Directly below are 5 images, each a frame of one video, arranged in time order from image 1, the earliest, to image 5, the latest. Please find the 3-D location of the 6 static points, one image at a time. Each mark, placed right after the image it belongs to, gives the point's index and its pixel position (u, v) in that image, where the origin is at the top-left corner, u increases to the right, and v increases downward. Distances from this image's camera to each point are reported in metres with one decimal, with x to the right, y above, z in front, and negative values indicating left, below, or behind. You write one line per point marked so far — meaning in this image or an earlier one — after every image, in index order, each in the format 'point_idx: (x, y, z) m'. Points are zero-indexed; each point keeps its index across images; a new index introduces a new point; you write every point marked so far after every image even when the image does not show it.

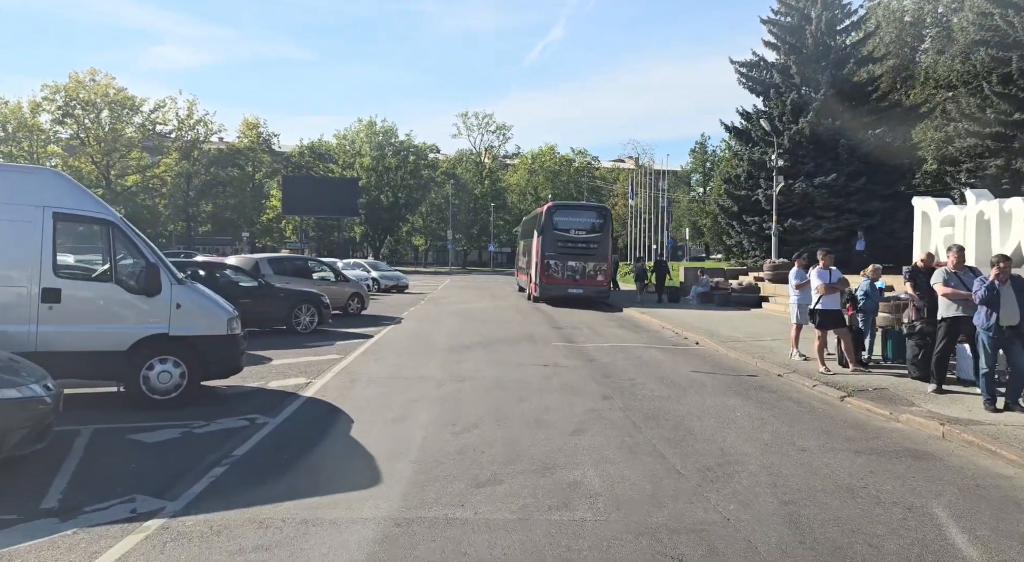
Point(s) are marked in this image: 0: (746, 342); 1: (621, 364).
0: (+4.7, -1.2, +15.2) m
1: (+1.8, -1.4, +12.5) m
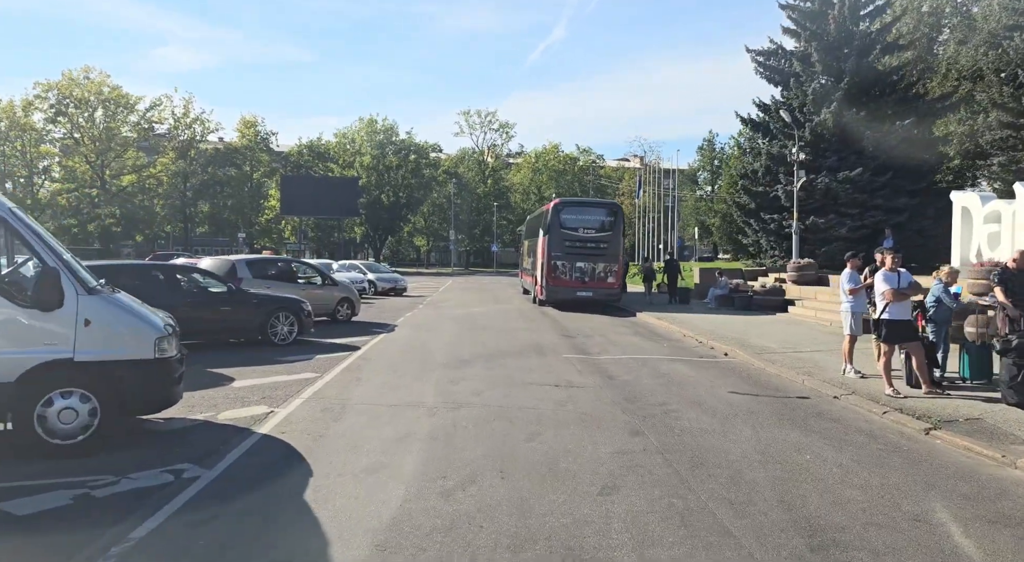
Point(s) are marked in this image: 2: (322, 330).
0: (+4.8, -1.3, +13.4) m
1: (+1.9, -1.4, +10.7) m
2: (-4.1, -1.1, +16.4) m
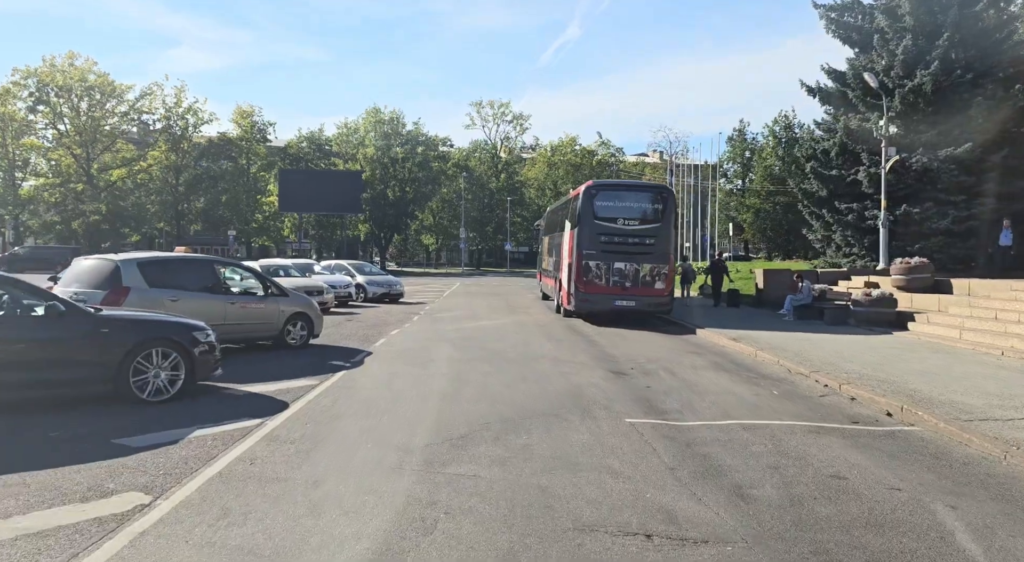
0: (+5.1, -1.4, +7.7) m
1: (+2.1, -1.6, +5.1) m
2: (-3.8, -1.3, +10.9) m
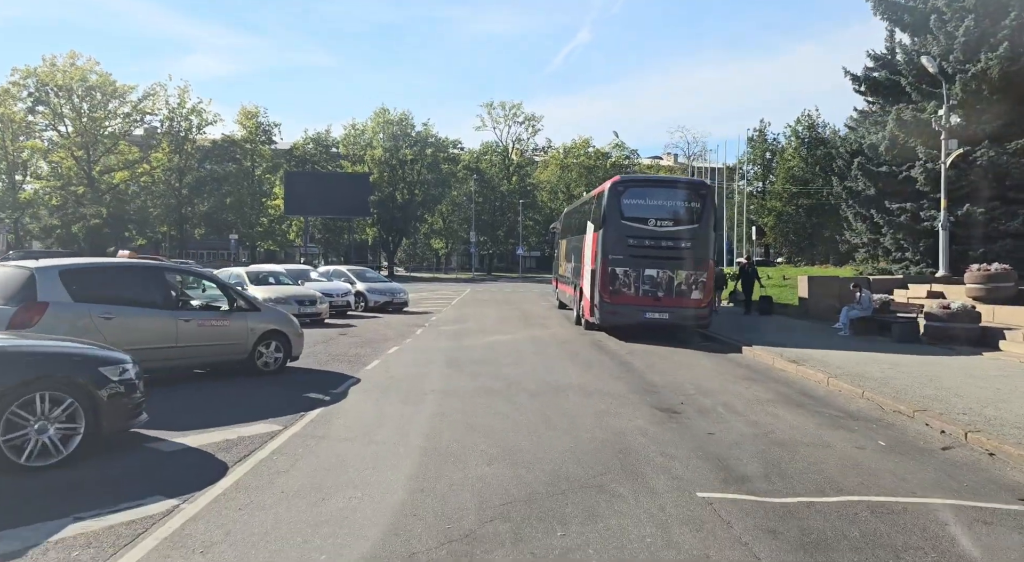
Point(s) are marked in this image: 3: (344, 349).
0: (+5.3, -1.6, +5.2) m
1: (+2.3, -1.7, +2.7) m
2: (-3.6, -1.4, +8.6) m
3: (-3.3, -1.3, +14.9) m
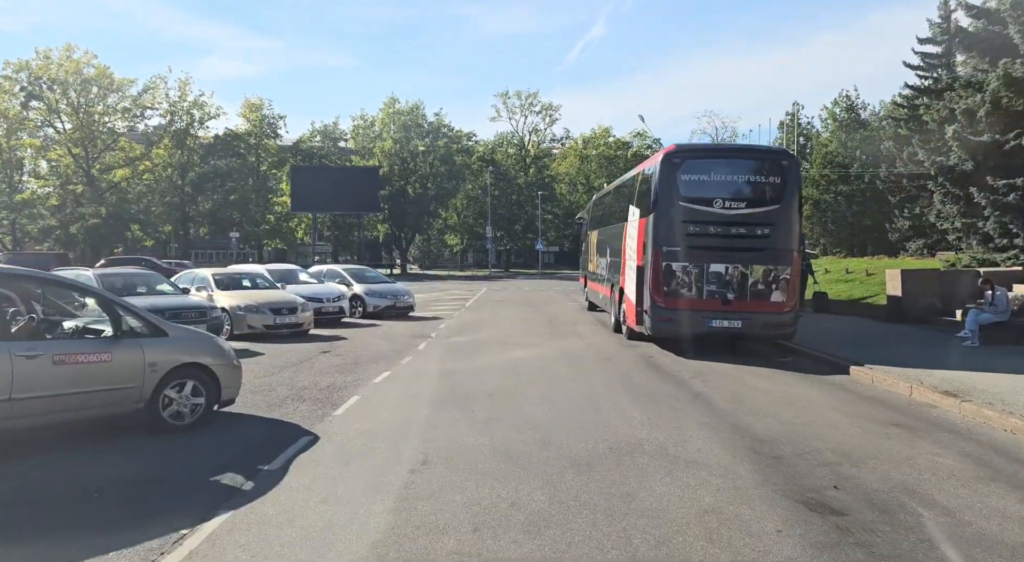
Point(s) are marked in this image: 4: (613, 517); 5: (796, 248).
0: (+5.5, -1.6, +1.3) m
1: (+2.5, -1.8, -1.2) m
2: (-3.3, -1.5, +4.8) m
3: (-2.8, -1.4, +11.2) m
4: (+0.7, -1.6, +5.1) m
5: (+5.0, +0.6, +13.4) m
